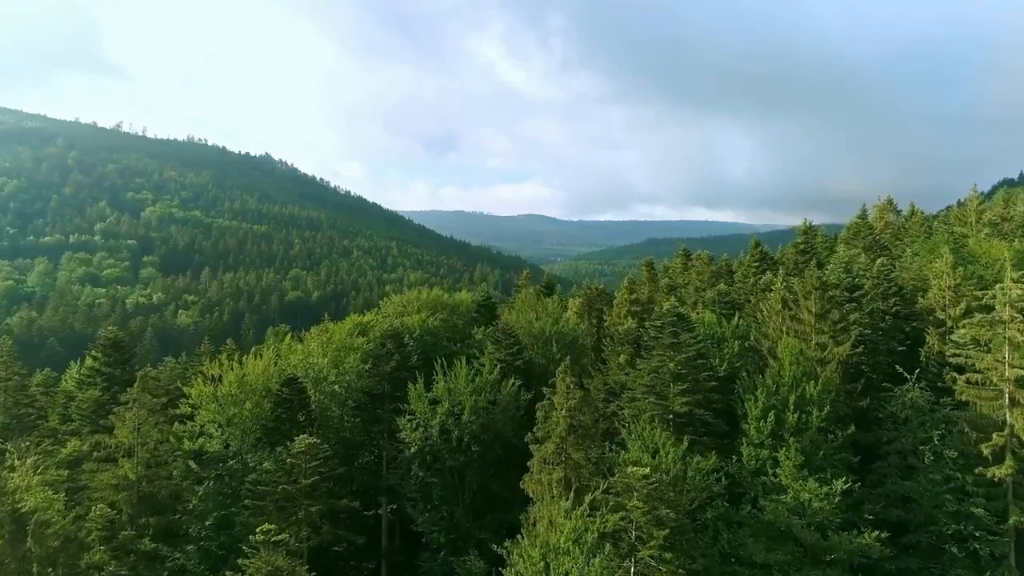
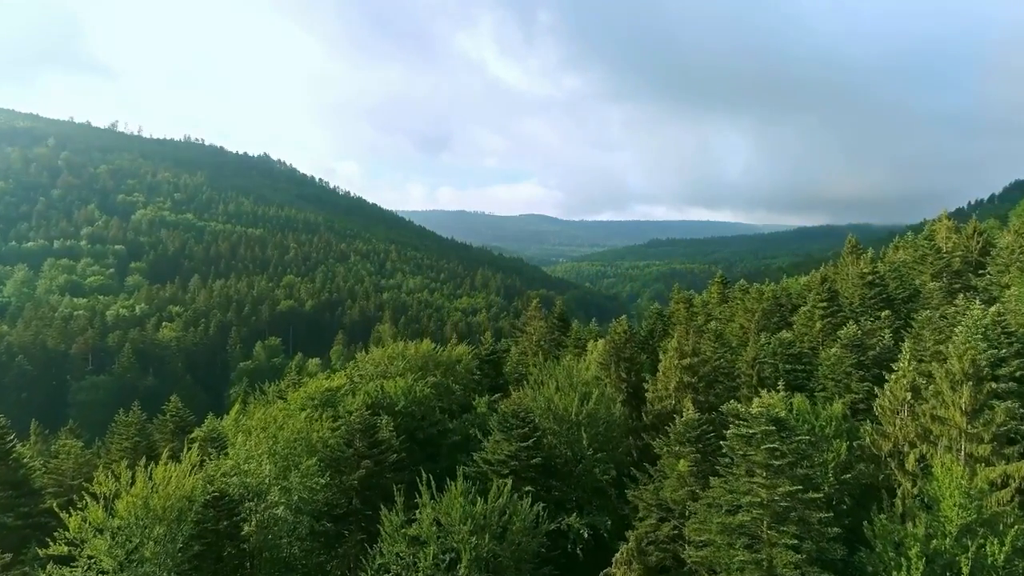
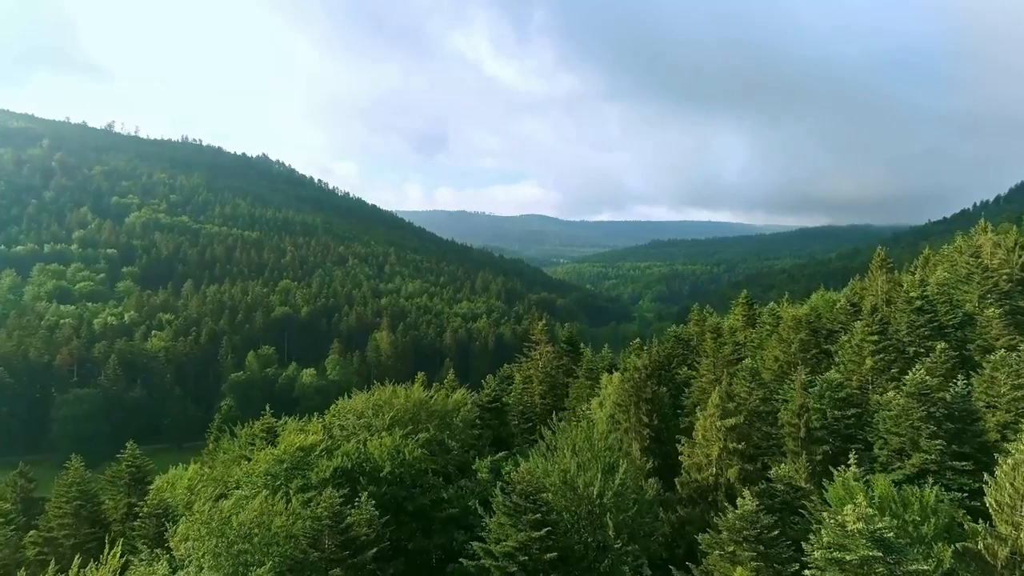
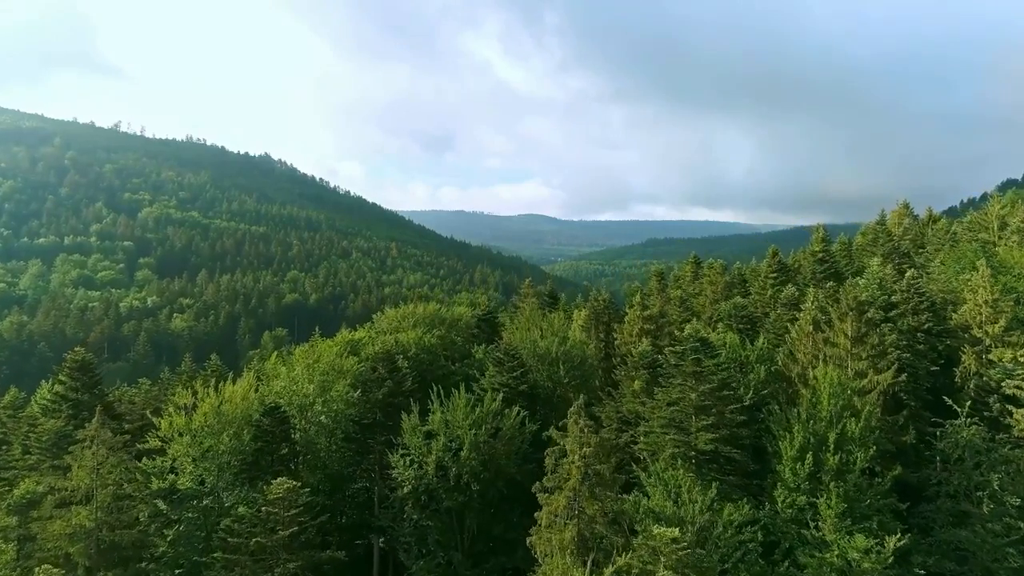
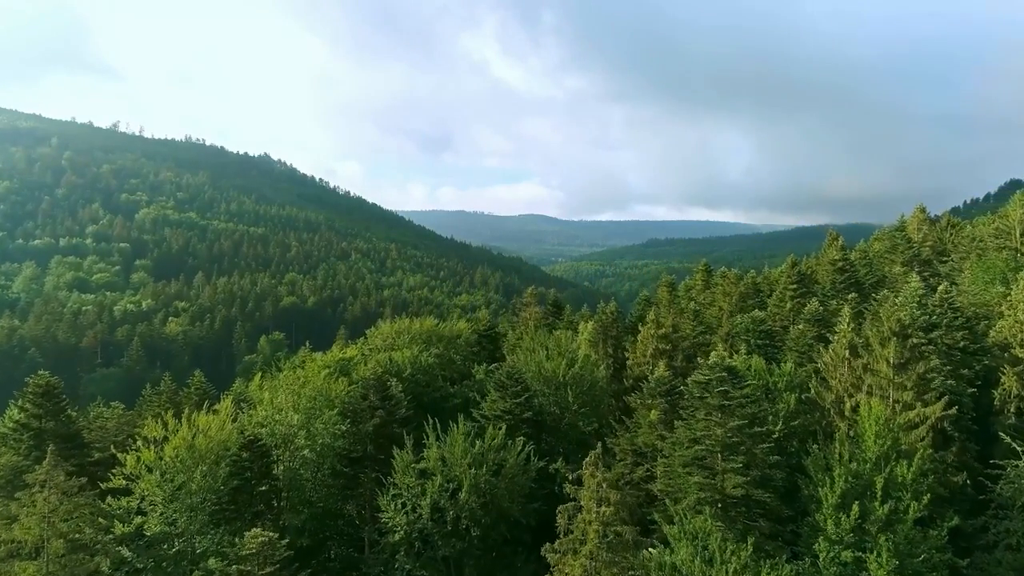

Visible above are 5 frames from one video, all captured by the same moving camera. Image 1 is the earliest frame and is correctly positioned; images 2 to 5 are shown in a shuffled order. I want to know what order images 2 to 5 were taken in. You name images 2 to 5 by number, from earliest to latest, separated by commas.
4, 5, 2, 3
